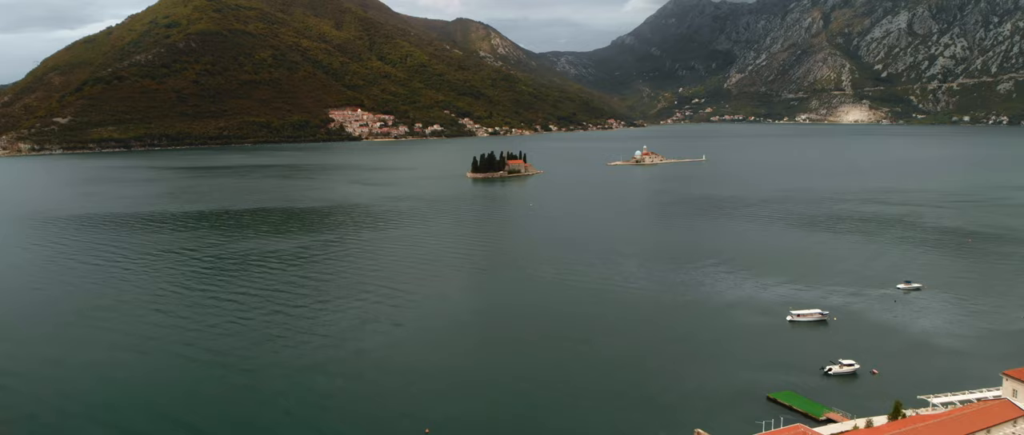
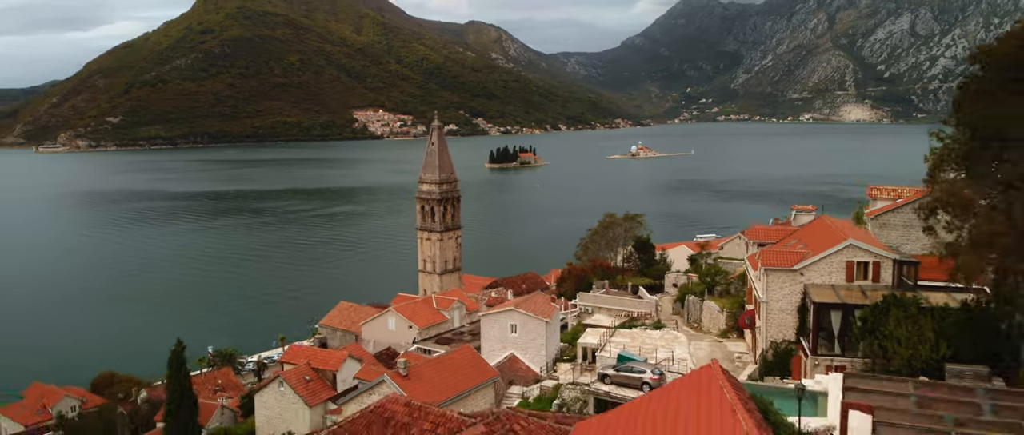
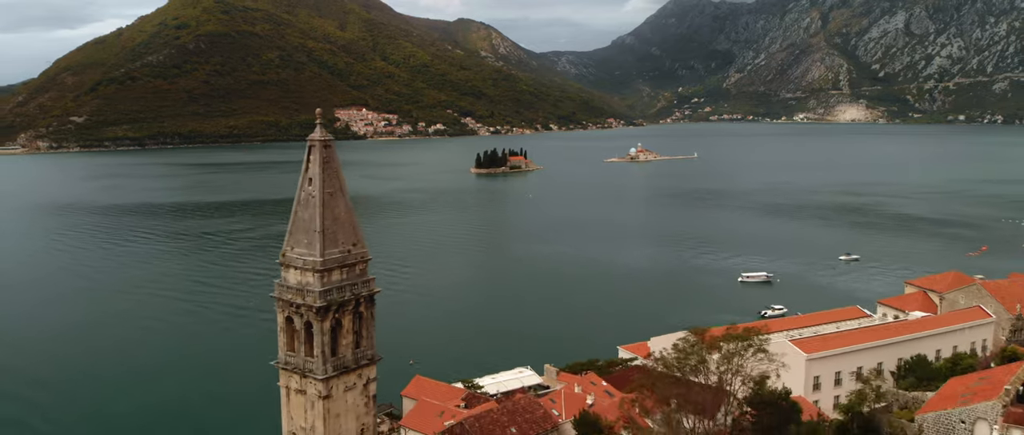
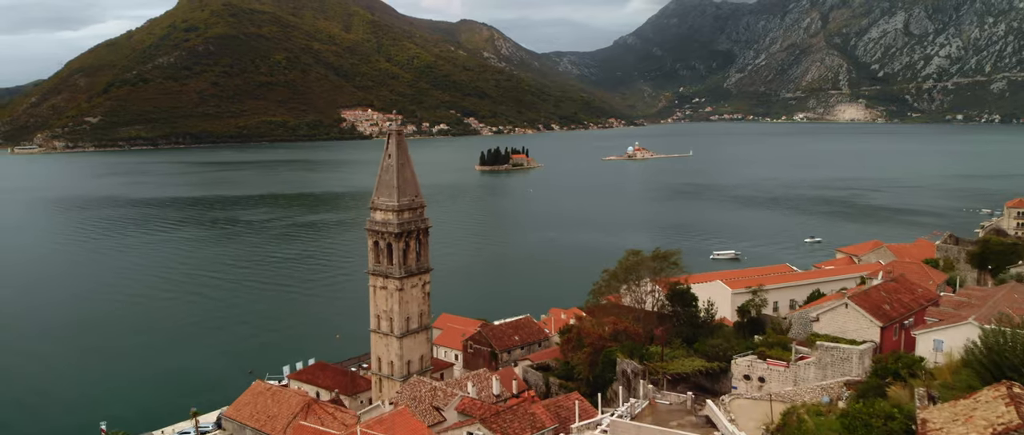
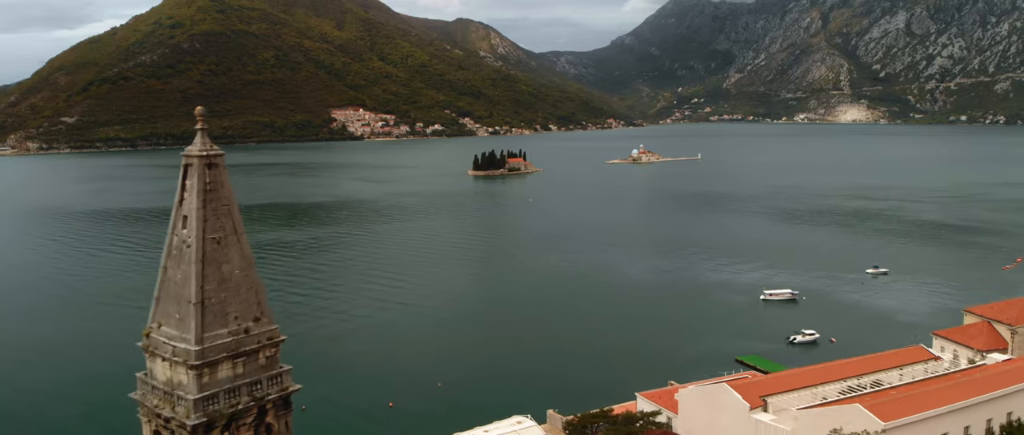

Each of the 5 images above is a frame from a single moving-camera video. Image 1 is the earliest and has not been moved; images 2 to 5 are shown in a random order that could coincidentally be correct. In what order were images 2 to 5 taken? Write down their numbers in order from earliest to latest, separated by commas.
5, 3, 4, 2
